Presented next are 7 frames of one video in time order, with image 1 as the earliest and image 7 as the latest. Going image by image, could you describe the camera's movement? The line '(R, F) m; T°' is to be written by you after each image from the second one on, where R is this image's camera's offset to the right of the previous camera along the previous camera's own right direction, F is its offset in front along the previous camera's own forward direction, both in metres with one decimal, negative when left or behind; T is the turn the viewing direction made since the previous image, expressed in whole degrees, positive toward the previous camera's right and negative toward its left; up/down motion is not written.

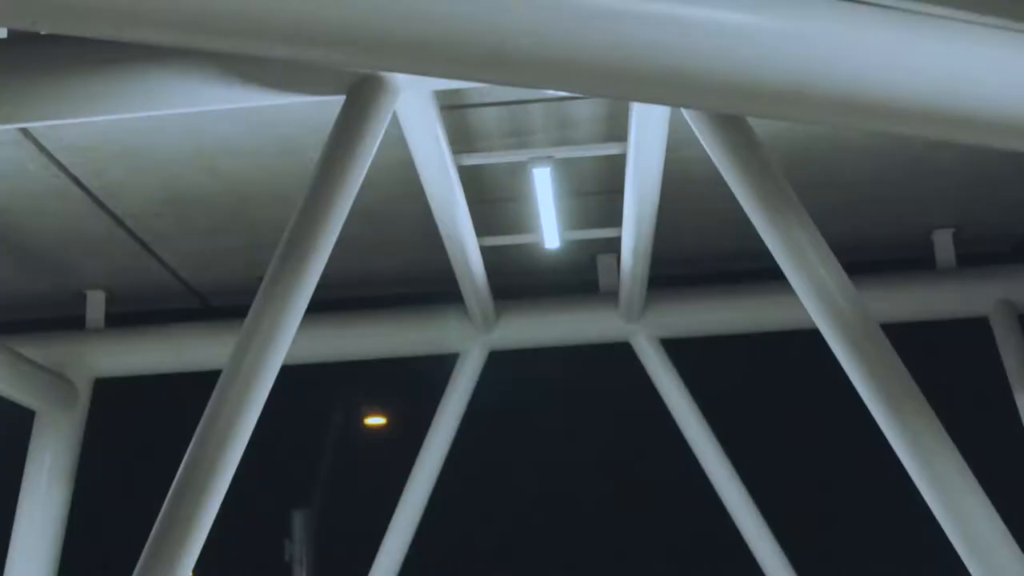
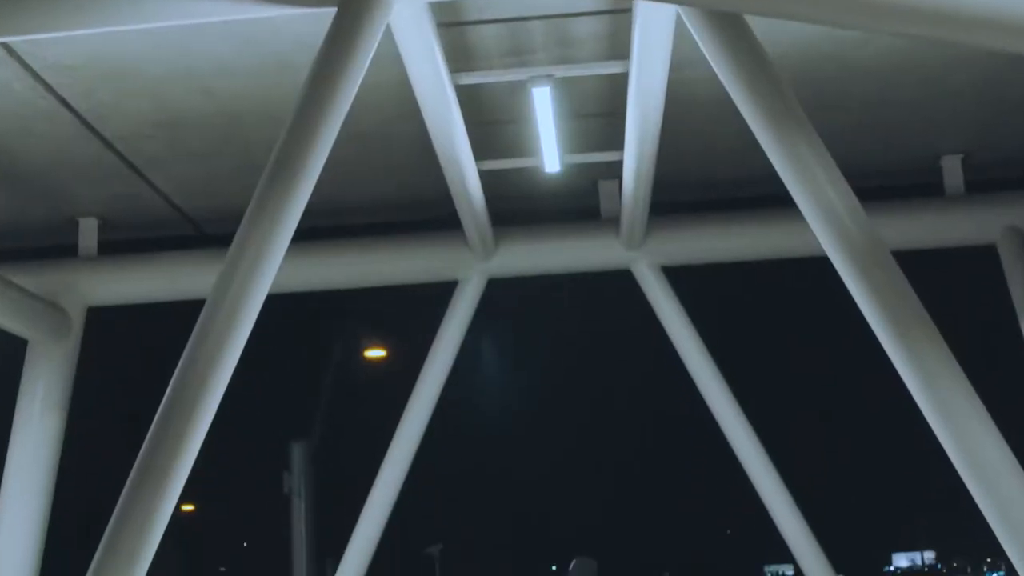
(0.0, +0.1) m; 0°
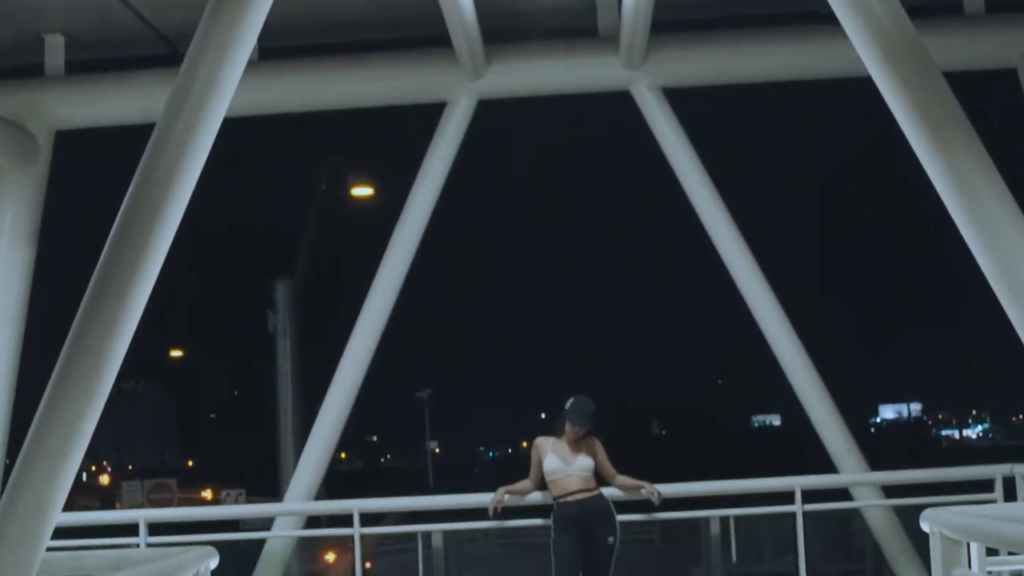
(0.0, +0.4) m; 0°
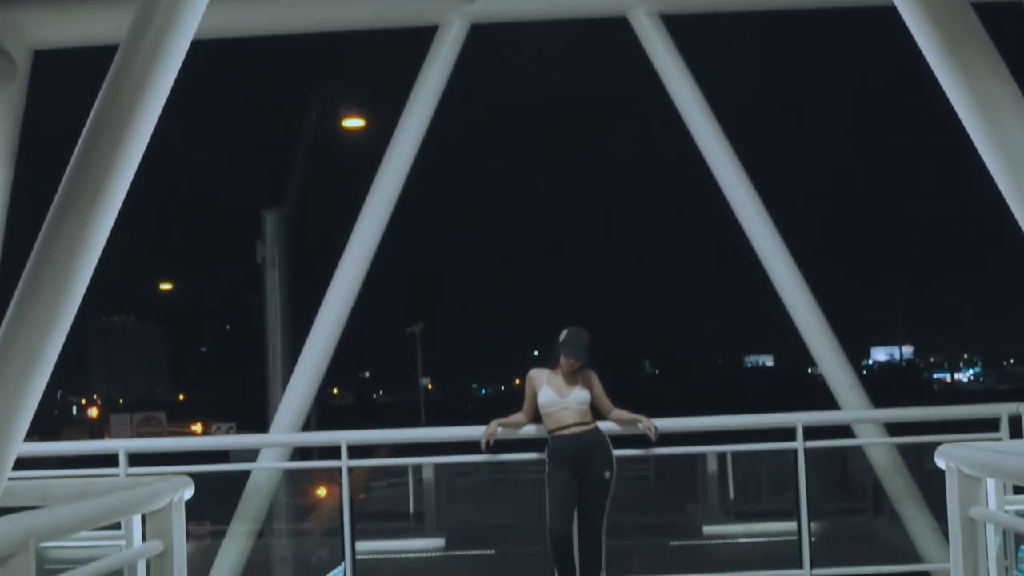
(0.0, +0.2) m; 0°
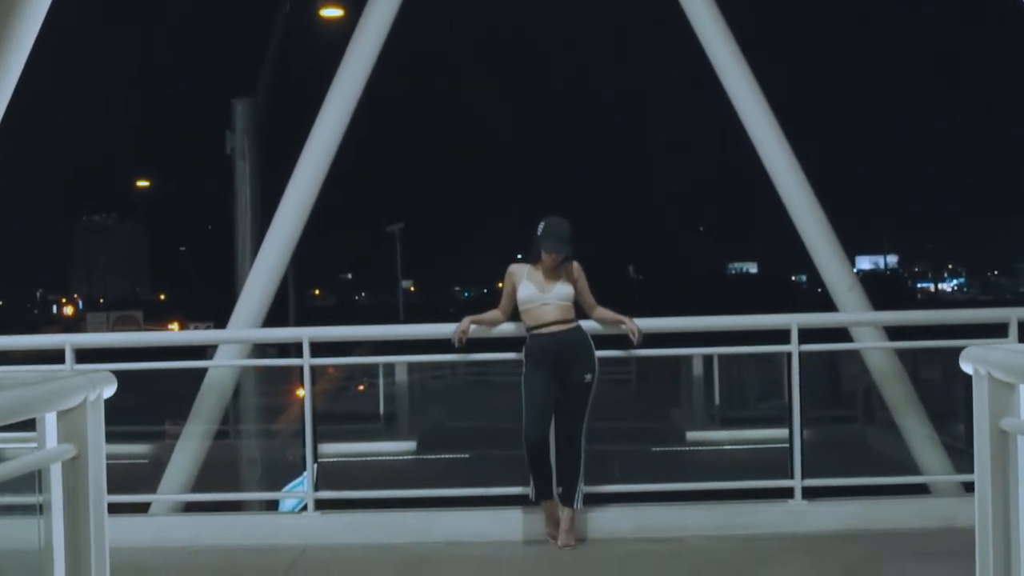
(0.0, +0.4) m; +1°
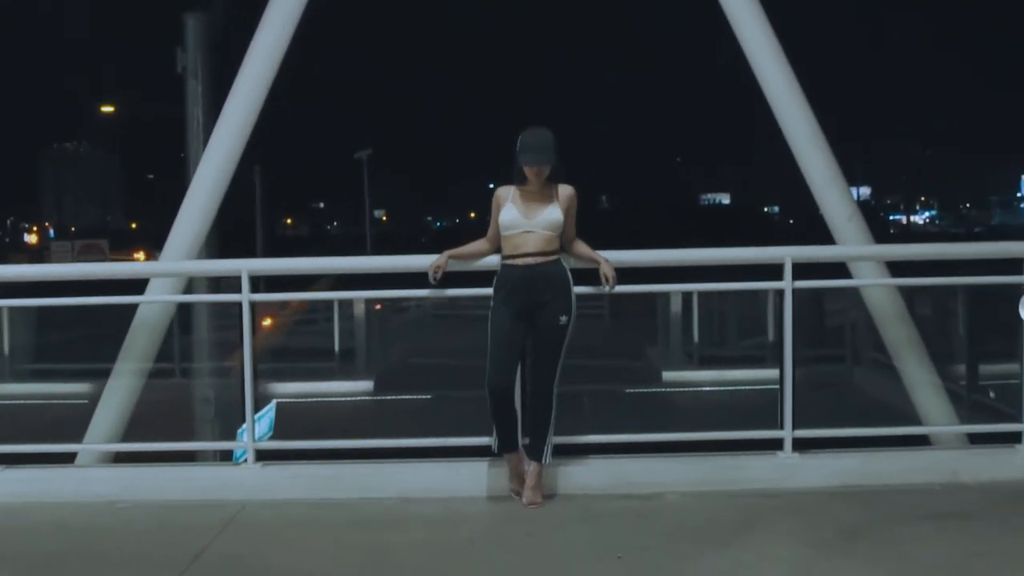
(0.0, +0.6) m; +1°
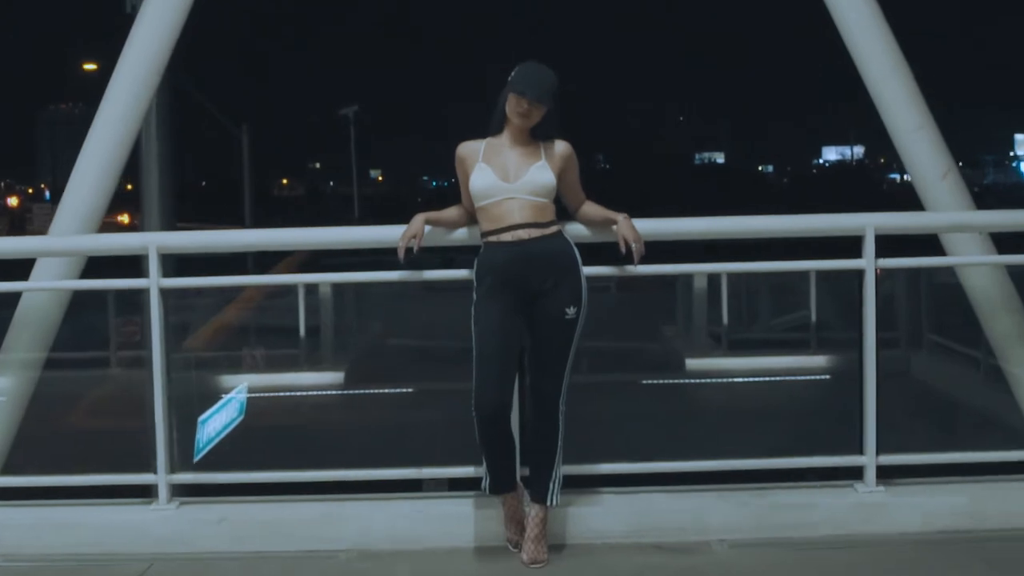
(0.0, +1.3) m; 0°
